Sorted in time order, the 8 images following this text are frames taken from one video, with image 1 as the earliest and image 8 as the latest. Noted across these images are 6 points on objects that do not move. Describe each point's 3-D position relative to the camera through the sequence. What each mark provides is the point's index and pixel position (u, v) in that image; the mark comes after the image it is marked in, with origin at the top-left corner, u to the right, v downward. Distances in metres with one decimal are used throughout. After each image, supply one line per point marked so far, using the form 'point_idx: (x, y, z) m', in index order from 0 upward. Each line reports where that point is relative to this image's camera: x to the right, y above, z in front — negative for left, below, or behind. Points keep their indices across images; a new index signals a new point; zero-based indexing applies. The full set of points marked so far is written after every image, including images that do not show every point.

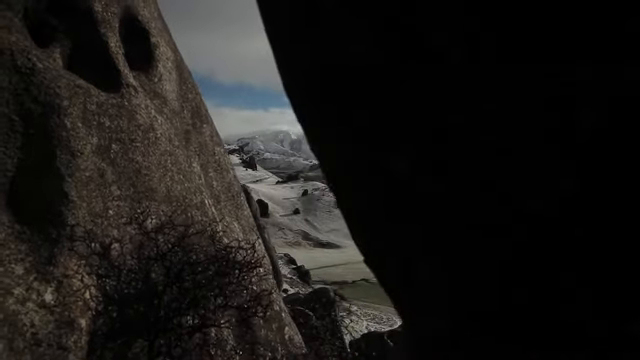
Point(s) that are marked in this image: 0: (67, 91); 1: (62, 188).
0: (-1.8, +0.6, +8.1) m
1: (-1.7, 0.0, +7.3) m
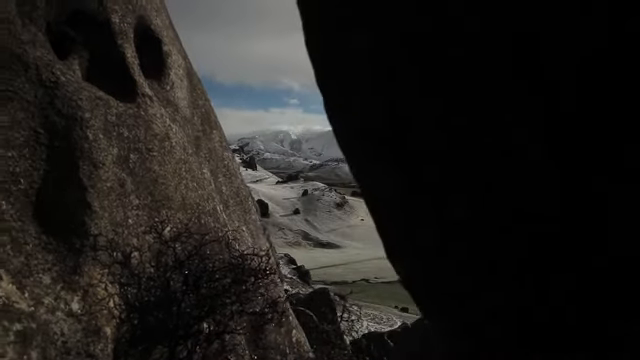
0: (-1.7, +0.5, +8.3) m
1: (-1.6, -0.1, +7.6) m
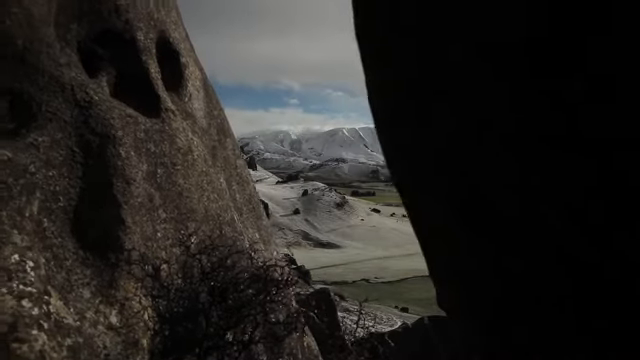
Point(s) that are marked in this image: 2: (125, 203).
0: (-1.5, +0.4, +8.6) m
1: (-1.4, -0.2, +7.9) m
2: (-1.4, -0.2, +8.0) m
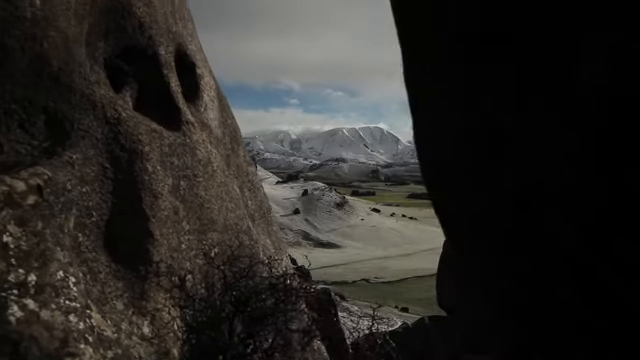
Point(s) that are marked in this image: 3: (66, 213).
0: (-1.3, +0.3, +8.9) m
1: (-1.2, -0.3, +8.1) m
2: (-1.2, -0.3, +8.3) m
3: (-1.5, -0.2, +6.8) m
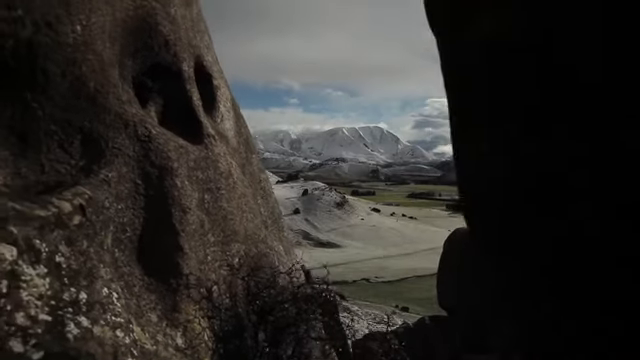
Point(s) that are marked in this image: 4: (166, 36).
0: (-1.2, +0.2, +9.2) m
1: (-1.1, -0.5, +8.5) m
2: (-1.0, -0.4, +8.6) m
3: (-1.3, -0.3, +7.2) m
4: (-1.4, +1.3, +10.4) m
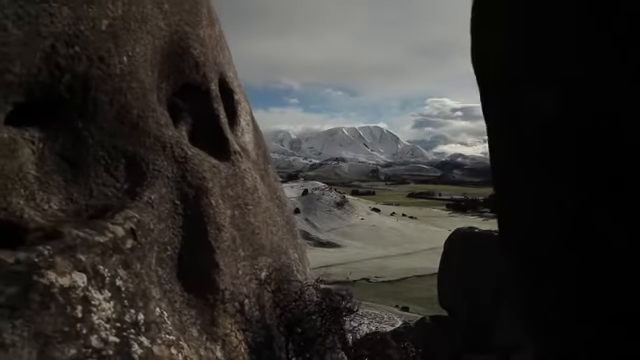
0: (-0.9, +0.1, +9.6) m
1: (-0.8, -0.6, +8.9) m
2: (-0.8, -0.5, +9.0) m
3: (-1.1, -0.5, +7.6) m
4: (-1.2, +1.1, +10.8) m
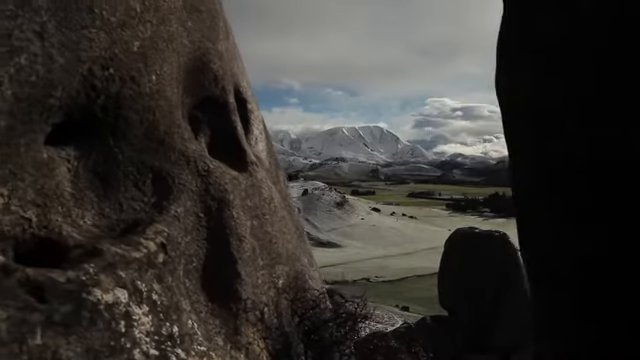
0: (-0.8, 0.0, +9.9) m
1: (-0.7, -0.7, +9.1) m
2: (-0.6, -0.6, +9.3) m
3: (-0.9, -0.6, +7.8) m
4: (-1.0, +1.0, +11.0) m
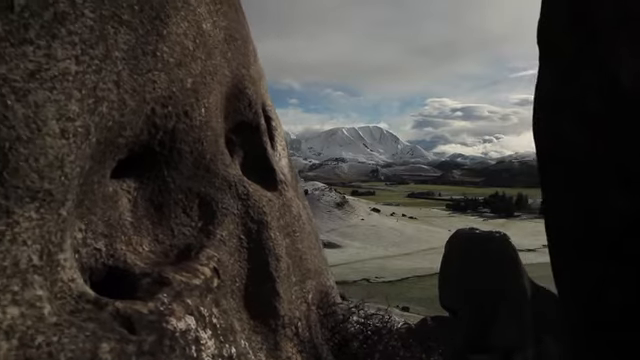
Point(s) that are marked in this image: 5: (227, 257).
0: (-0.5, -0.2, +10.4) m
1: (-0.4, -0.9, +9.7) m
2: (-0.4, -0.8, +9.8) m
3: (-0.7, -0.8, +8.4) m
4: (-0.7, +0.8, +11.6) m
5: (-0.6, -0.8, +9.3) m
